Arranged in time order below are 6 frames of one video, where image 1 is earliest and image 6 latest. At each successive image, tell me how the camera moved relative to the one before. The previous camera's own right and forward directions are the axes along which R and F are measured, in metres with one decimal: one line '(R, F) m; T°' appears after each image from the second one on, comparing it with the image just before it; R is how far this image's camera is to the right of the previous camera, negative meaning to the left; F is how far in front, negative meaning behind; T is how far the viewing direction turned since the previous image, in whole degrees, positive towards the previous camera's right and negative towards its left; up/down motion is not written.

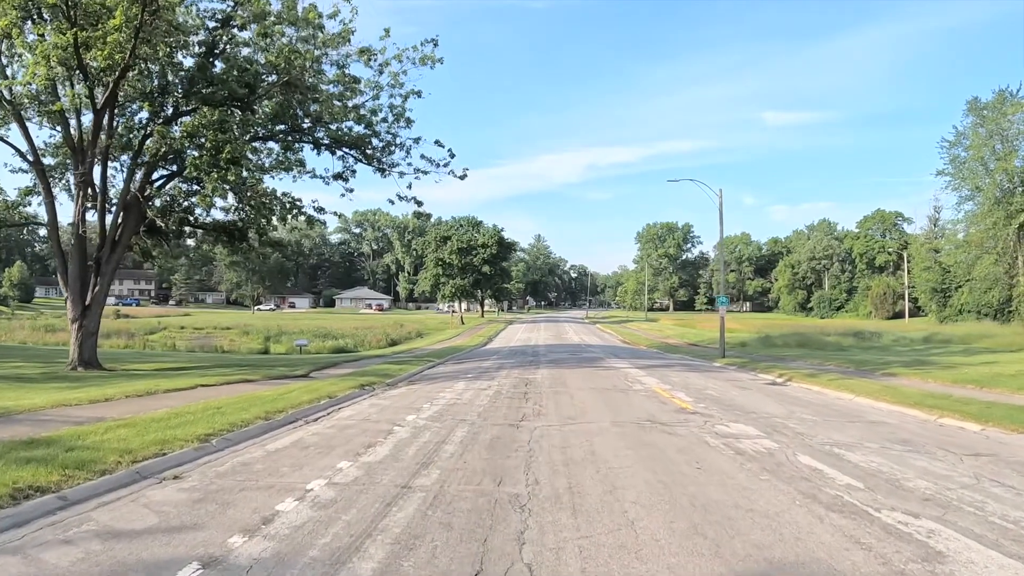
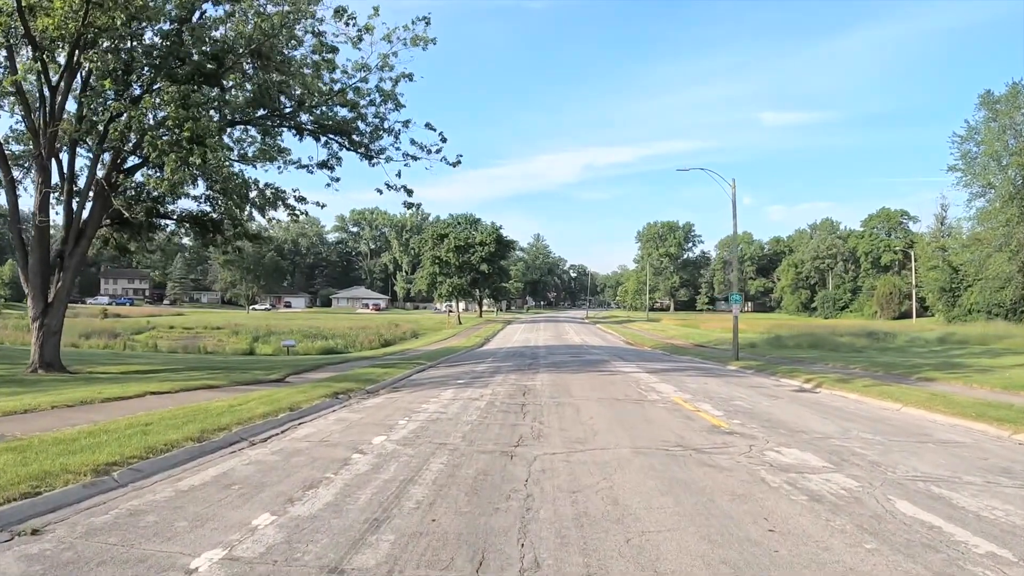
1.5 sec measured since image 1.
(+0.1, +1.9) m; 0°
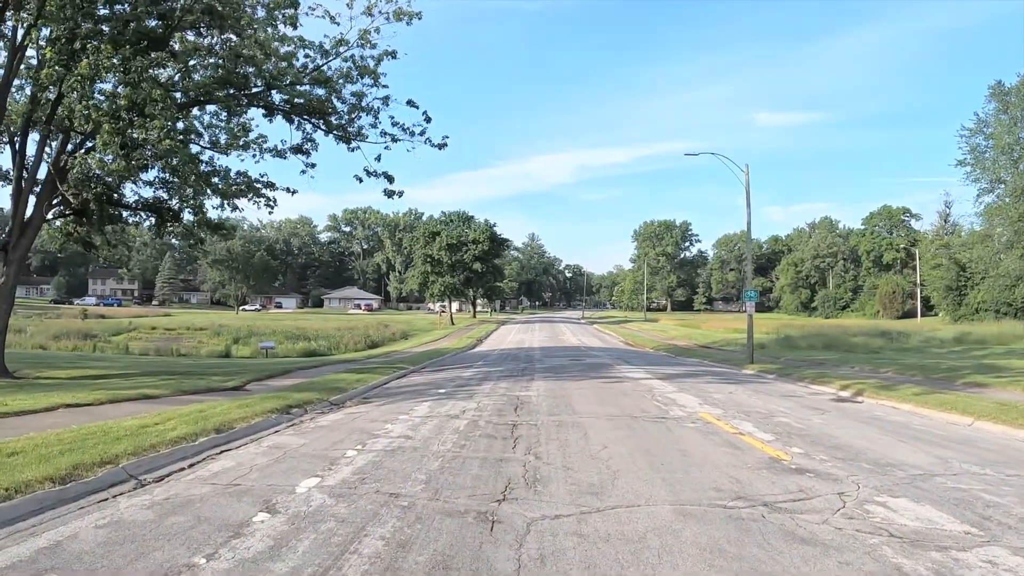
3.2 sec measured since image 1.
(+0.1, +2.2) m; +1°
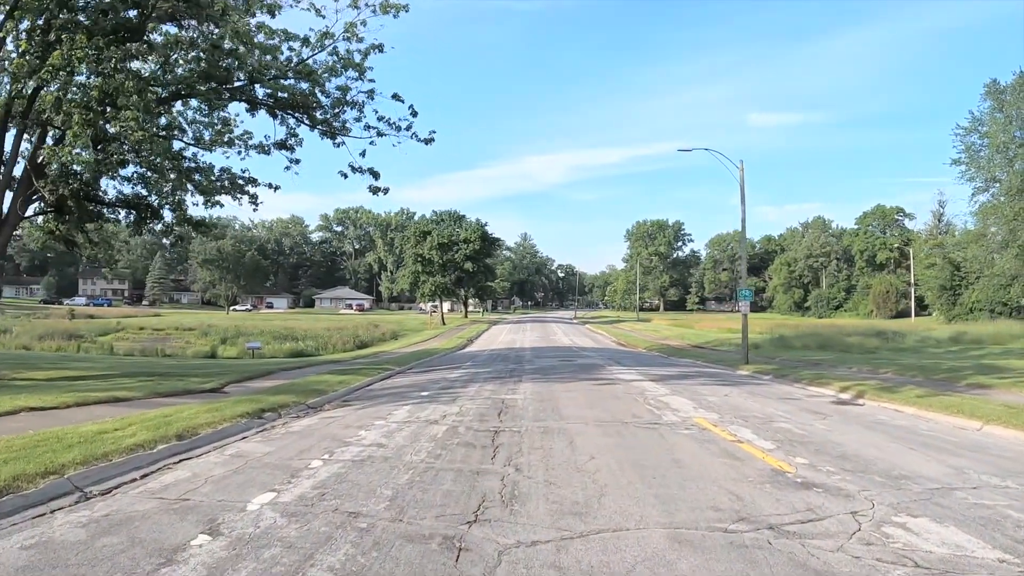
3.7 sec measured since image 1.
(+0.1, +0.6) m; +1°
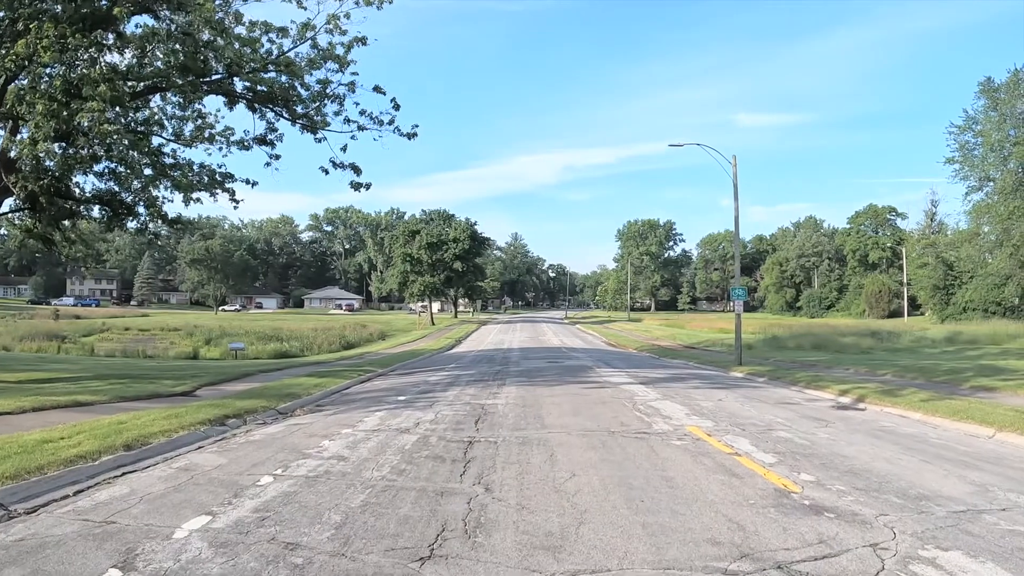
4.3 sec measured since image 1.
(+0.2, +0.7) m; +1°
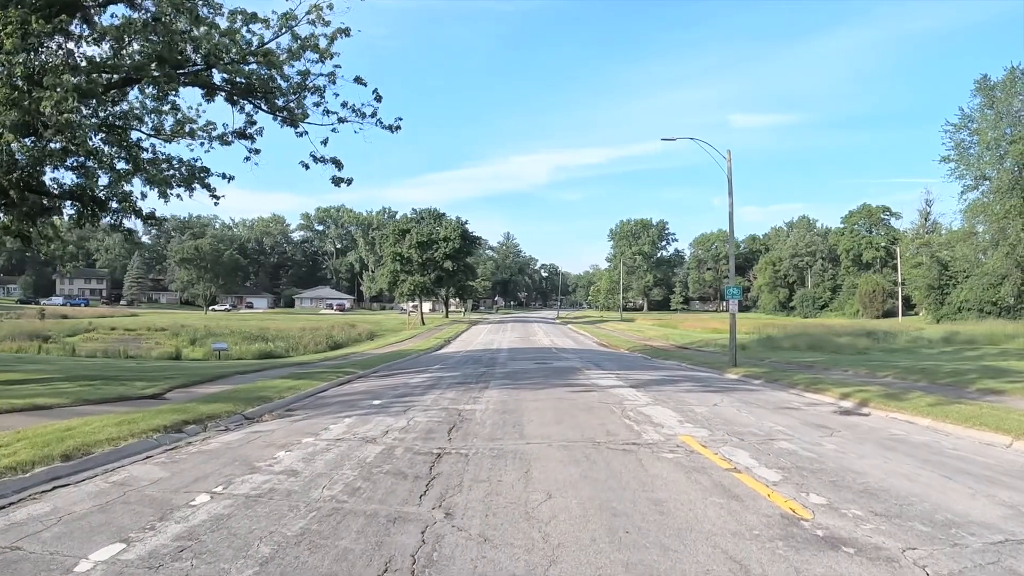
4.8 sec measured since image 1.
(+0.2, +0.7) m; +1°
